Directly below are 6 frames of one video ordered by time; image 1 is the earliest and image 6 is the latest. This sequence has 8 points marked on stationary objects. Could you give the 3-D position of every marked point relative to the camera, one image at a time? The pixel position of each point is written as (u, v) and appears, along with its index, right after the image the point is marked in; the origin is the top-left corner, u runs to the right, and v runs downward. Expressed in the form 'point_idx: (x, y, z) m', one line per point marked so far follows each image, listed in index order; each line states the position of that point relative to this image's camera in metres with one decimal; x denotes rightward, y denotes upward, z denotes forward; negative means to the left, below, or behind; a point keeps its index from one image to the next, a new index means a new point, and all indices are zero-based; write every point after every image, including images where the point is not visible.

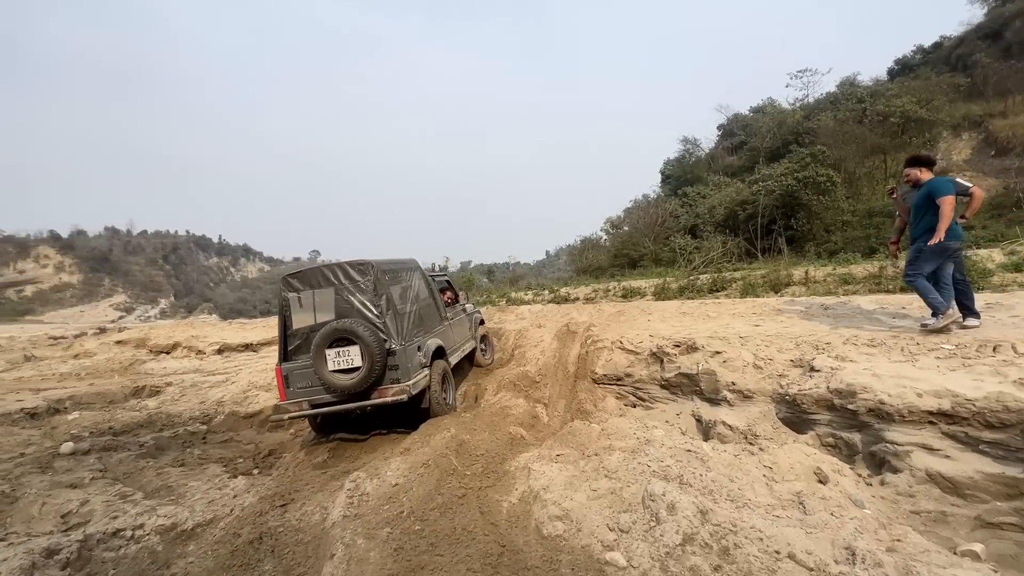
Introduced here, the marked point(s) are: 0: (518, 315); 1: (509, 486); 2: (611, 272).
0: (+0.2, -0.7, +12.7) m
1: (0.0, -1.8, +4.3) m
2: (+4.2, +0.6, +19.8) m
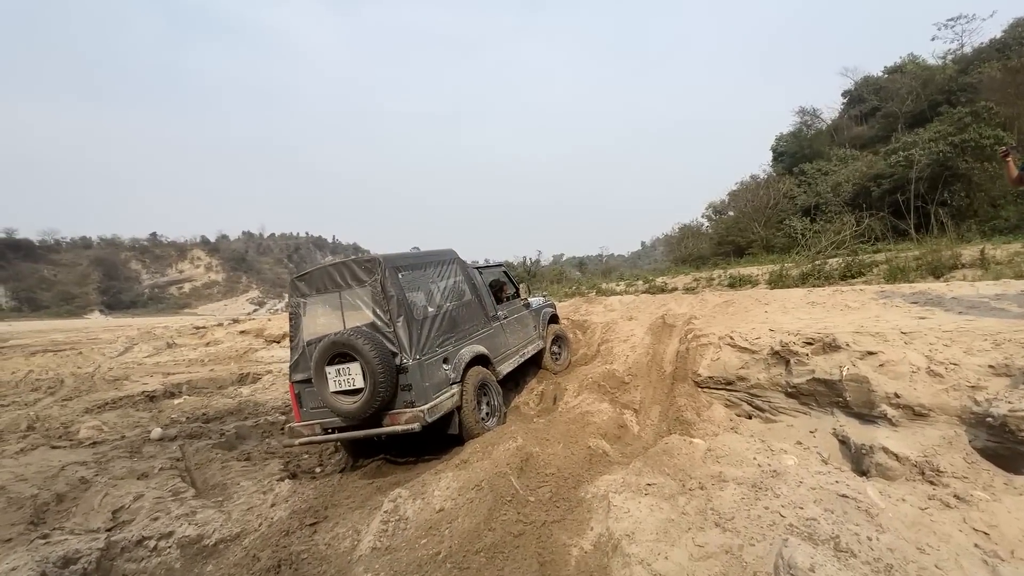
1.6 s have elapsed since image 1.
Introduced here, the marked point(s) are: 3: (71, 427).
0: (+2.3, -0.5, +11.5) m
1: (+0.5, -1.6, +3.3) m
2: (+7.6, +1.0, +17.6) m
3: (-7.6, -2.4, +8.1) m
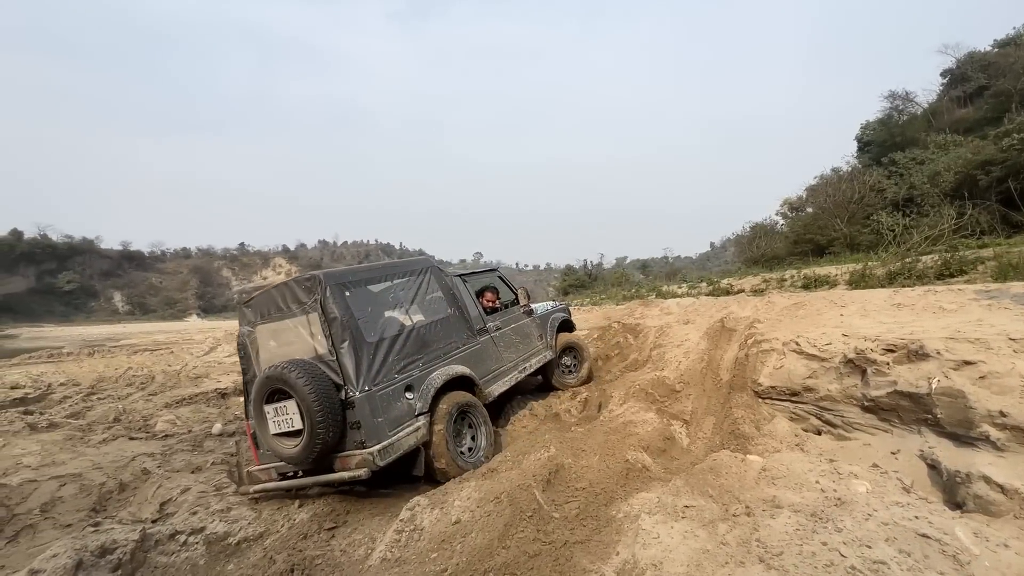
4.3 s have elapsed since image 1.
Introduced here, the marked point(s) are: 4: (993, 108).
0: (+3.5, -0.5, +10.9) m
1: (+0.6, -1.6, +3.0) m
2: (+9.6, +0.9, +16.3) m
3: (-6.8, -2.5, +8.8) m
4: (+17.6, +6.6, +17.2) m
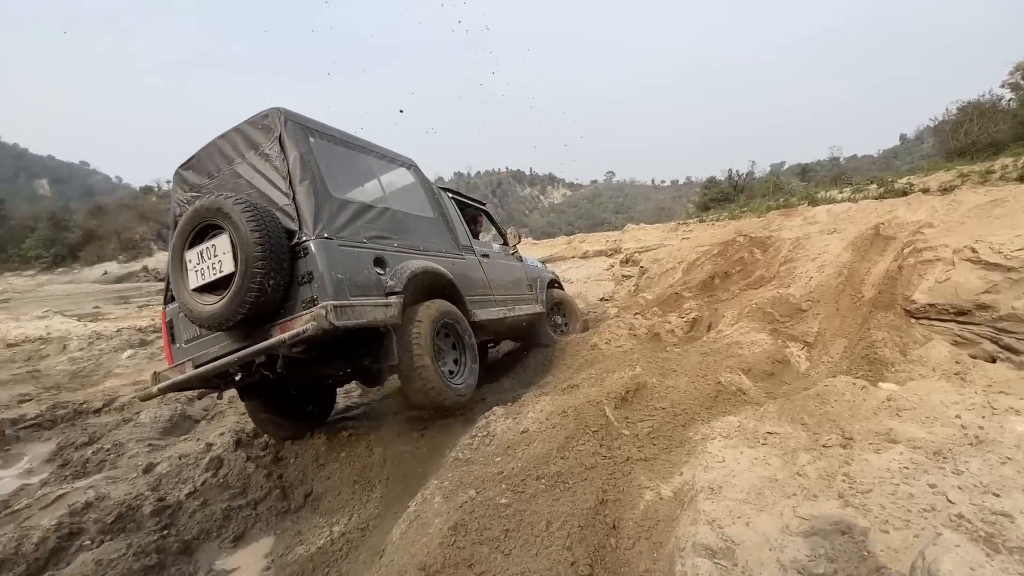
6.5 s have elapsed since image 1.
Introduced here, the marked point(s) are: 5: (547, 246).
0: (+5.9, +1.4, +9.4) m
1: (+1.0, -1.1, +2.9) m
2: (+13.0, +3.8, +12.5) m
3: (-4.5, -1.1, +10.6) m
4: (+20.7, +9.7, +10.3) m
5: (+1.4, +1.6, +17.7) m
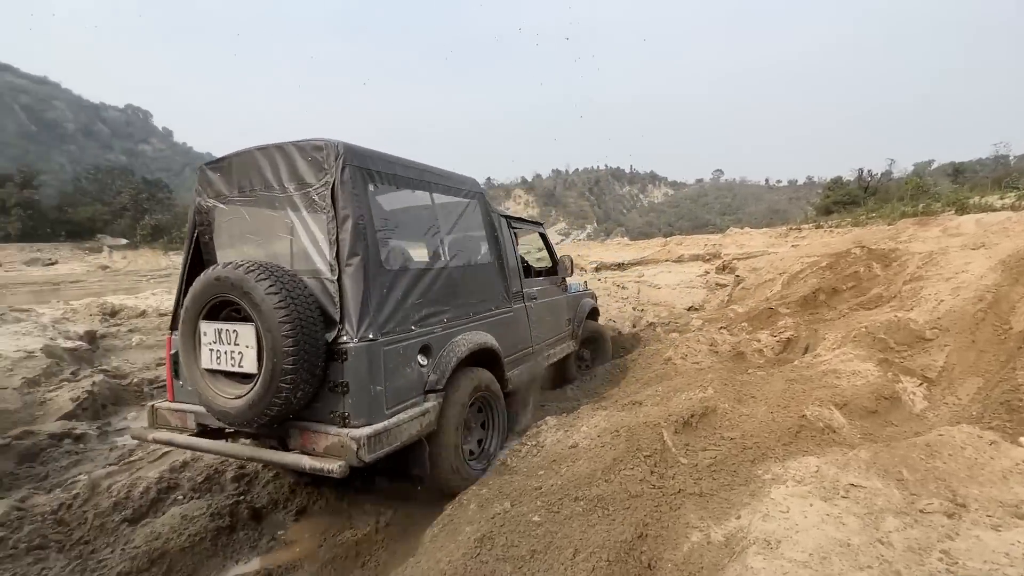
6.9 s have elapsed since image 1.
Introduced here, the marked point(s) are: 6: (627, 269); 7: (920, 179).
0: (+7.4, +1.0, +8.0) m
1: (+1.2, -1.2, +2.6) m
2: (+15.2, +3.0, +9.7) m
3: (-2.7, -0.9, +11.2) m
4: (+22.5, +8.5, +6.0) m
5: (+4.7, +1.5, +17.0) m
6: (+3.5, +0.5, +14.0) m
7: (+15.0, +4.2, +18.0) m
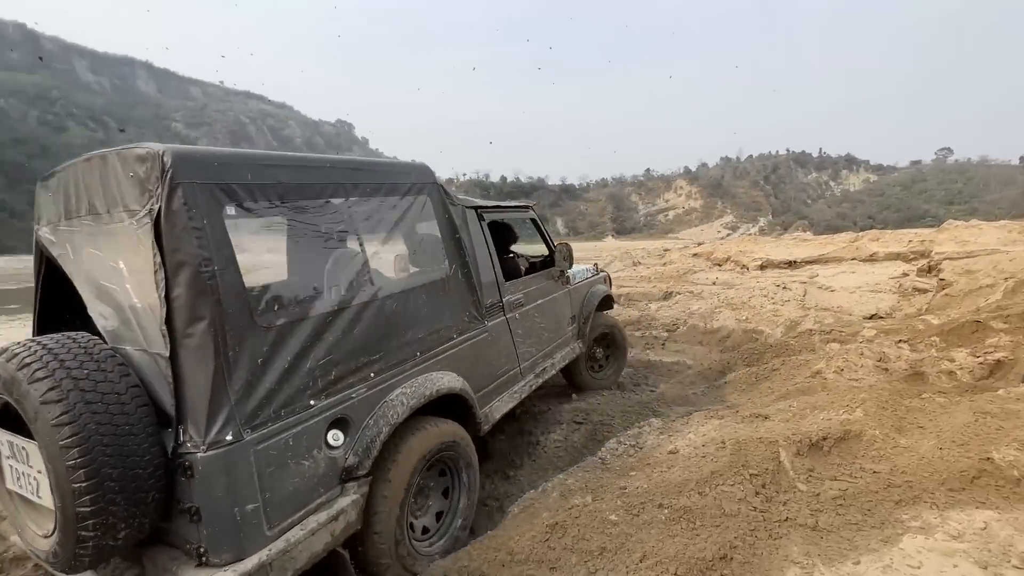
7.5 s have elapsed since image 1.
0: (+9.2, +0.8, +5.3) m
1: (+1.6, -1.2, +2.2) m
2: (+17.2, +2.4, +4.4) m
3: (+0.6, -0.7, +11.5) m
4: (+23.2, +7.6, -1.5) m
5: (+9.5, +1.4, +14.7) m
6: (+7.4, +0.5, +12.2) m
7: (+19.8, +3.7, +12.3) m
